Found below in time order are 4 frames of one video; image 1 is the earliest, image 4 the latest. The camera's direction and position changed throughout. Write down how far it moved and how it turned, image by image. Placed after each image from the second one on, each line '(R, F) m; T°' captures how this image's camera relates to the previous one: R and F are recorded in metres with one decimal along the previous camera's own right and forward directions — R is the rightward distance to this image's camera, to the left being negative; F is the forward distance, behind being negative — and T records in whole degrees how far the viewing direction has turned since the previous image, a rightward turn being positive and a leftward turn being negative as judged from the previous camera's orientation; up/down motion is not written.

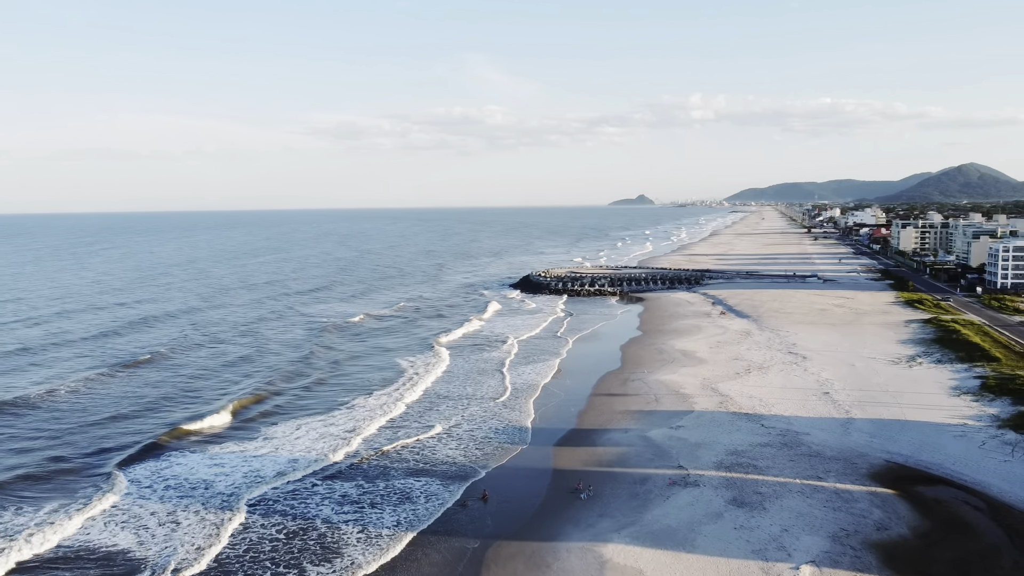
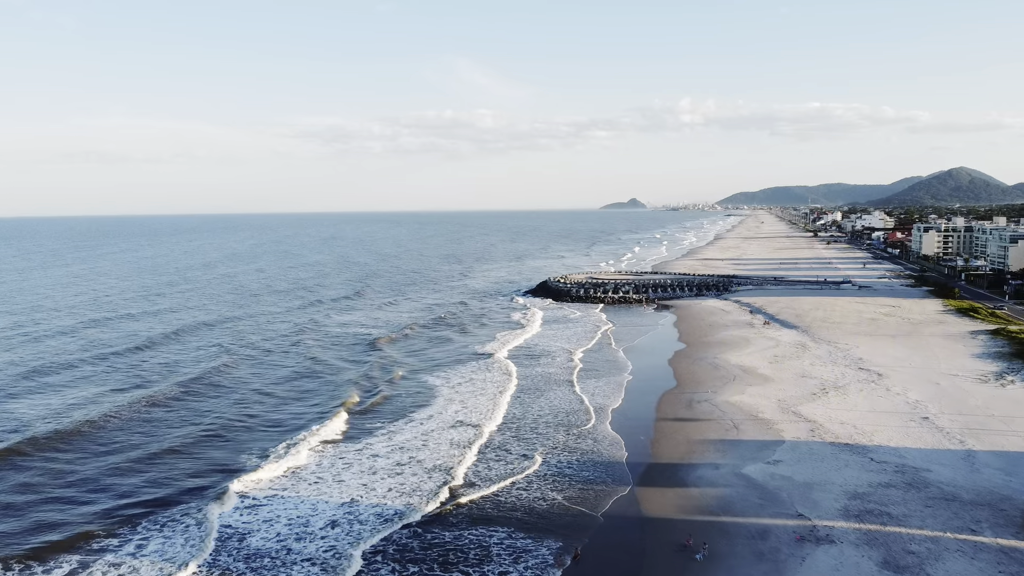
(-2.5, +2.8) m; +1°
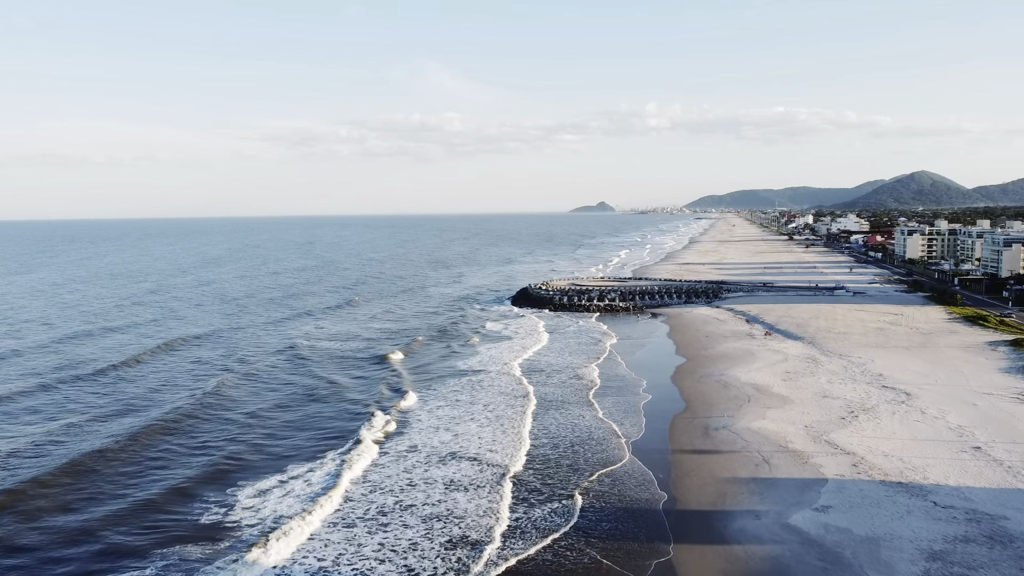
(-0.8, +3.1) m; +3°
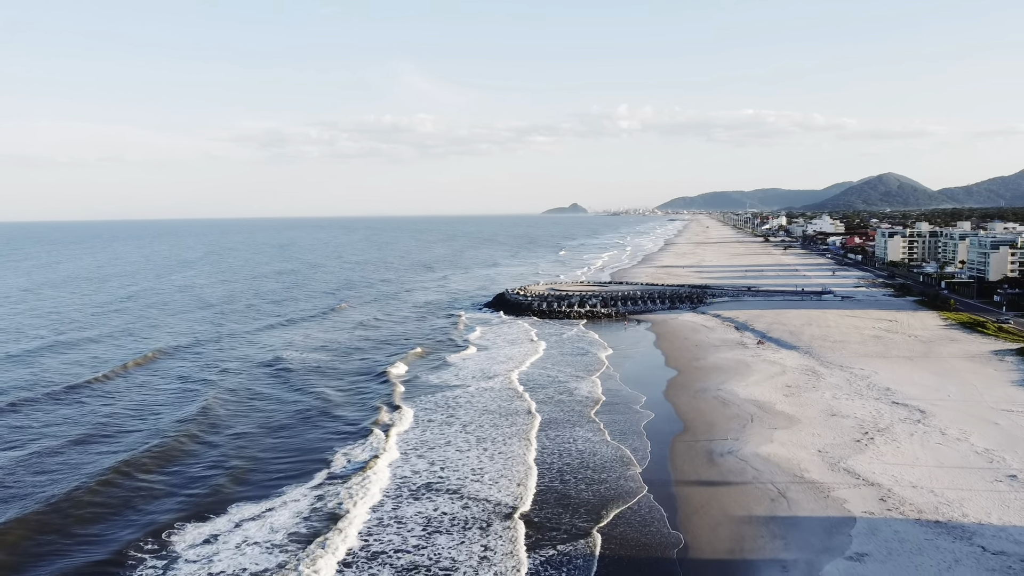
(-0.3, +2.4) m; +2°
